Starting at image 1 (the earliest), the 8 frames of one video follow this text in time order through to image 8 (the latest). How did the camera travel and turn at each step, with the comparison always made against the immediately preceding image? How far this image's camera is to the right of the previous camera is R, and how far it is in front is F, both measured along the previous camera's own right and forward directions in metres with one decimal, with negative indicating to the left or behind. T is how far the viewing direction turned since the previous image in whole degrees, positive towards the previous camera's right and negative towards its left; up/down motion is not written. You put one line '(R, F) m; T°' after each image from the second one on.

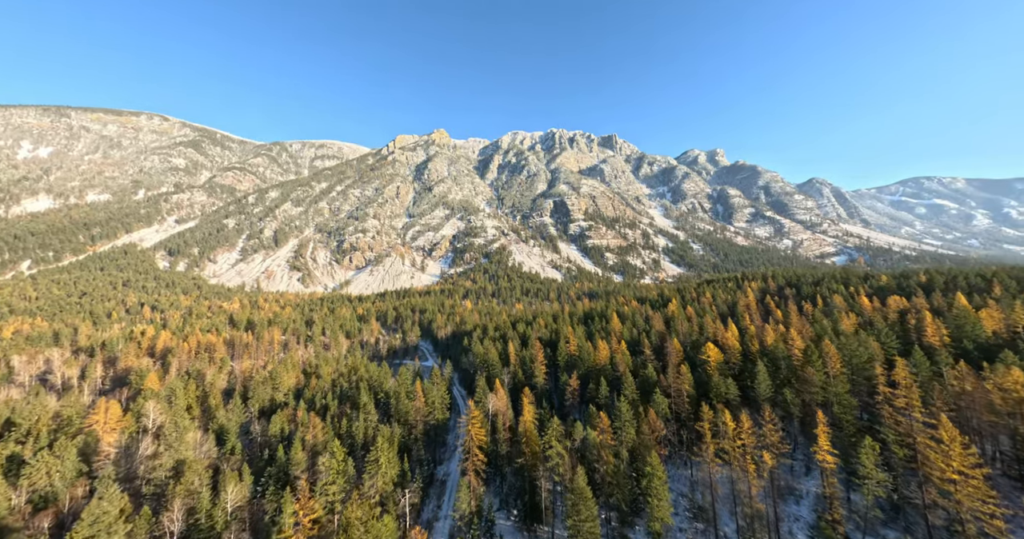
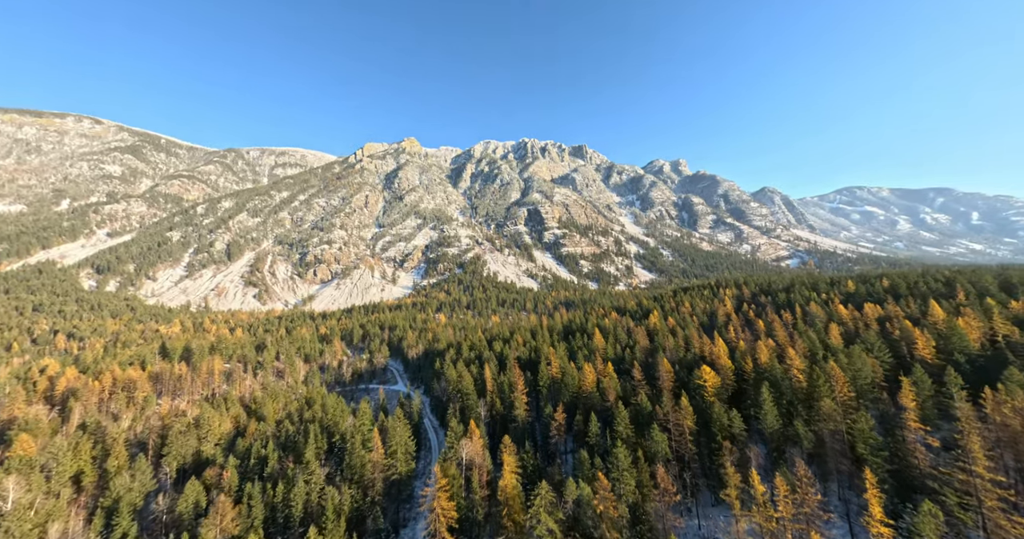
(+0.1, +7.0) m; +3°
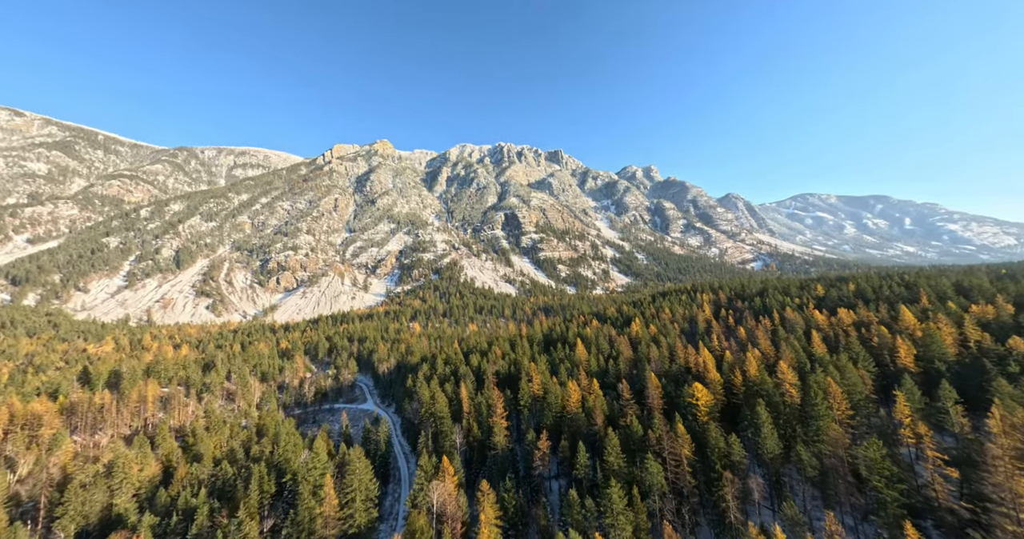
(-0.1, +5.5) m; +3°
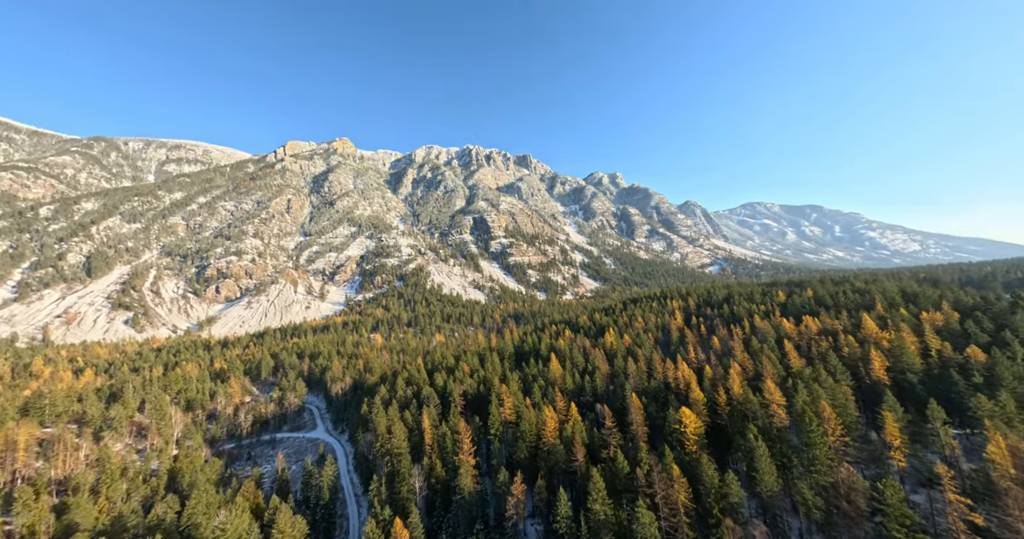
(0.0, +7.5) m; +5°
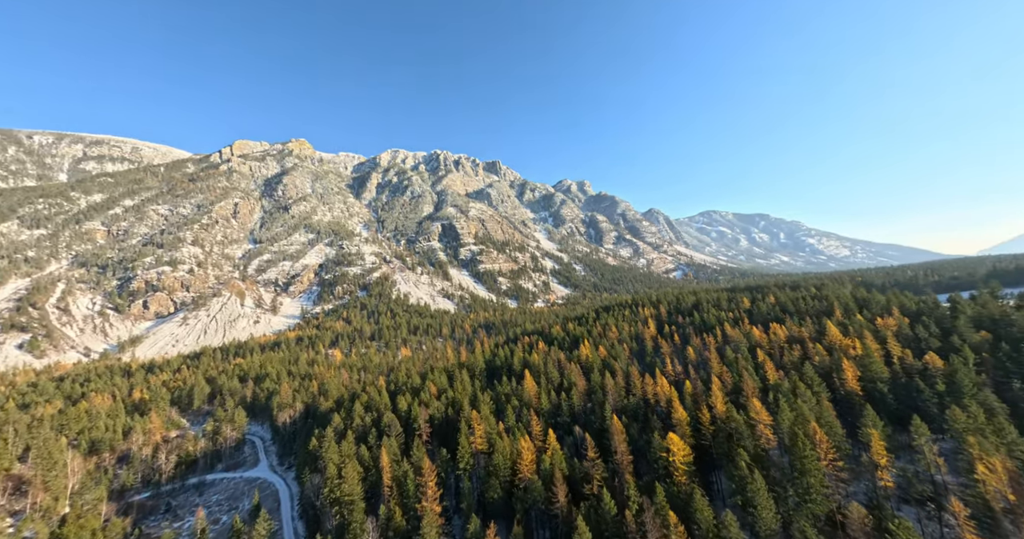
(-0.1, +6.6) m; +4°
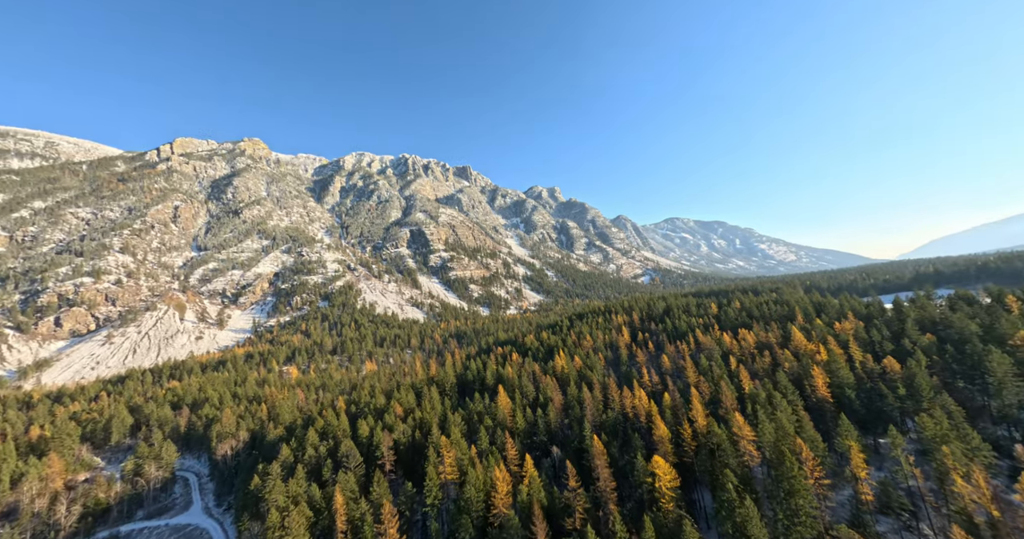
(0.0, +5.8) m; +4°
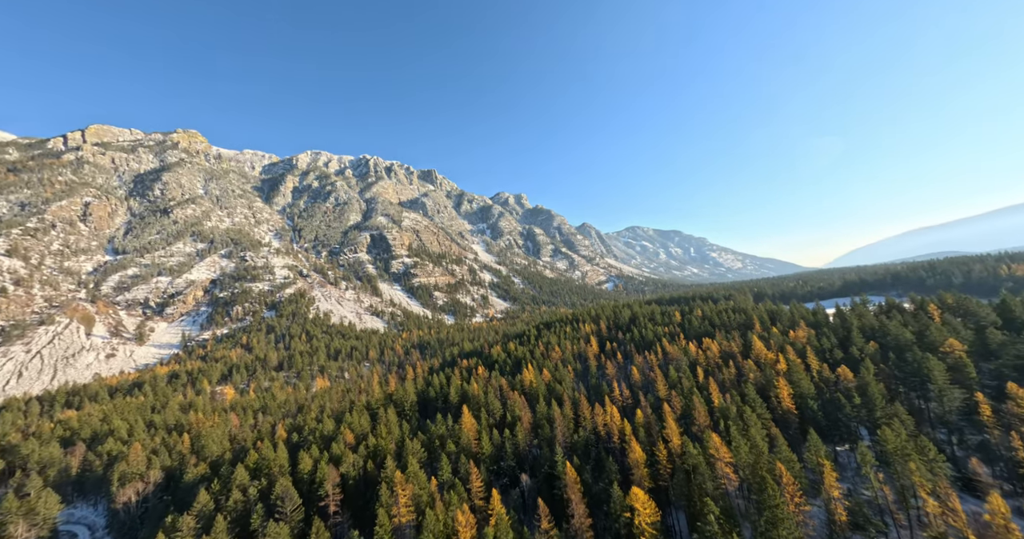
(0.0, +7.1) m; +5°
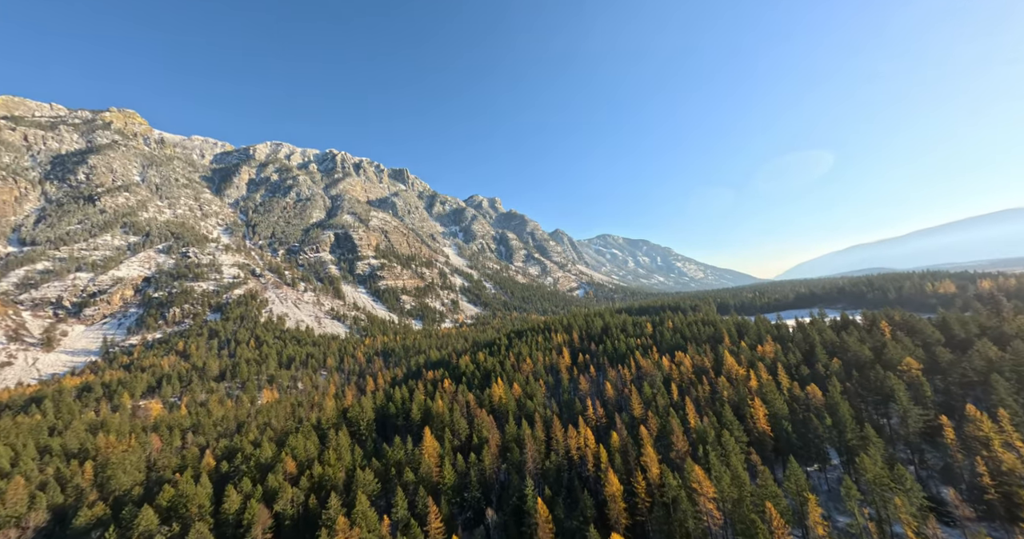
(+0.1, +6.8) m; +4°
